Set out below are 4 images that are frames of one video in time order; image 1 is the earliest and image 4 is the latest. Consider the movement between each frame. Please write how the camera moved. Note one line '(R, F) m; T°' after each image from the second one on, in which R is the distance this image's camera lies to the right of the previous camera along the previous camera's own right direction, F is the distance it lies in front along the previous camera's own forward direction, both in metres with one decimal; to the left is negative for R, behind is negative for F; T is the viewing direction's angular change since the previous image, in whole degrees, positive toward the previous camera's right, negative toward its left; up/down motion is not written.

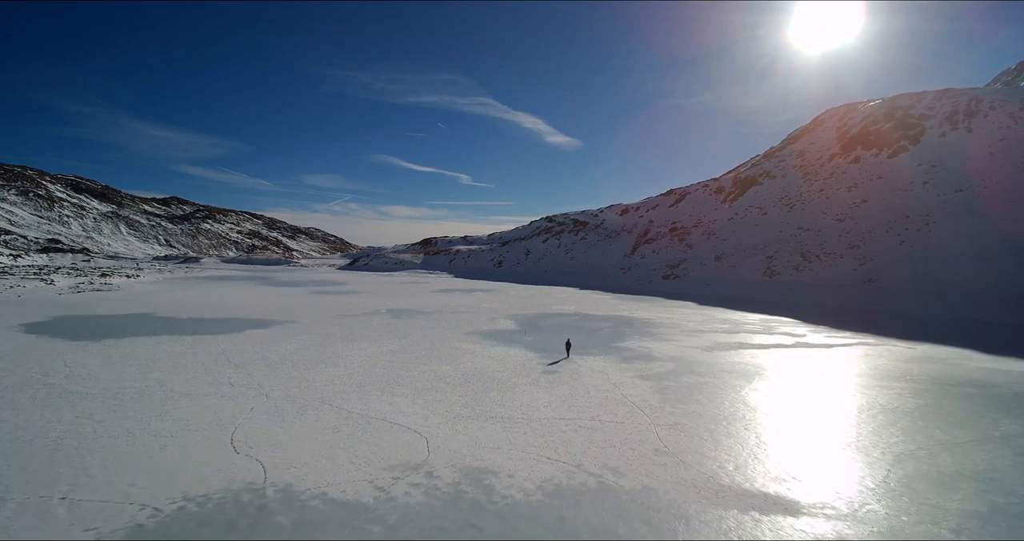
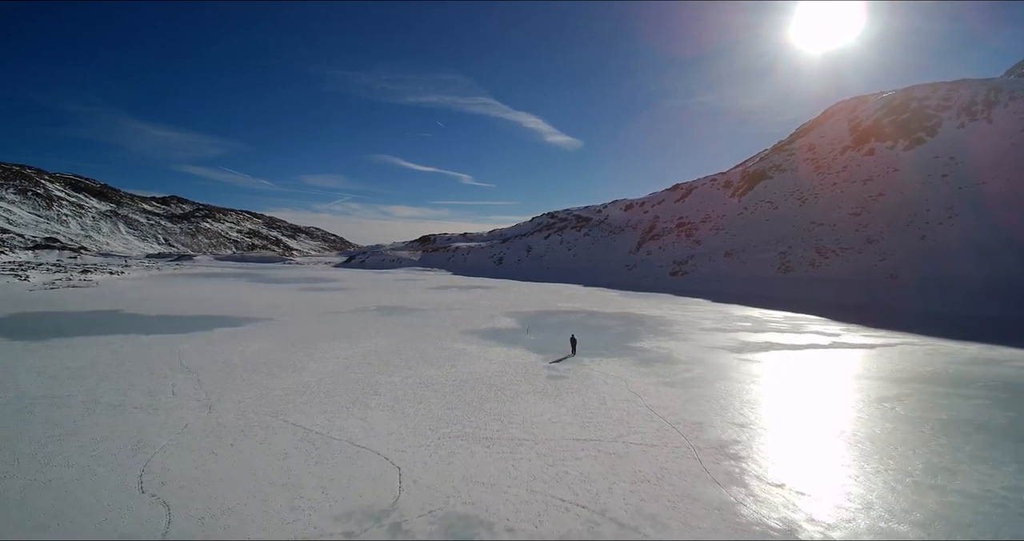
(0.0, +2.4) m; 0°
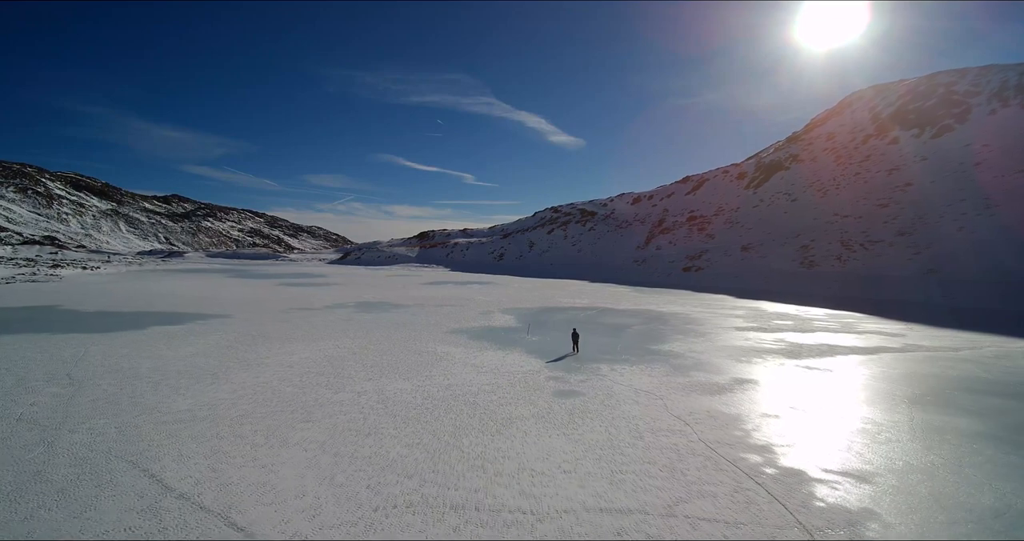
(+0.2, +3.5) m; 0°
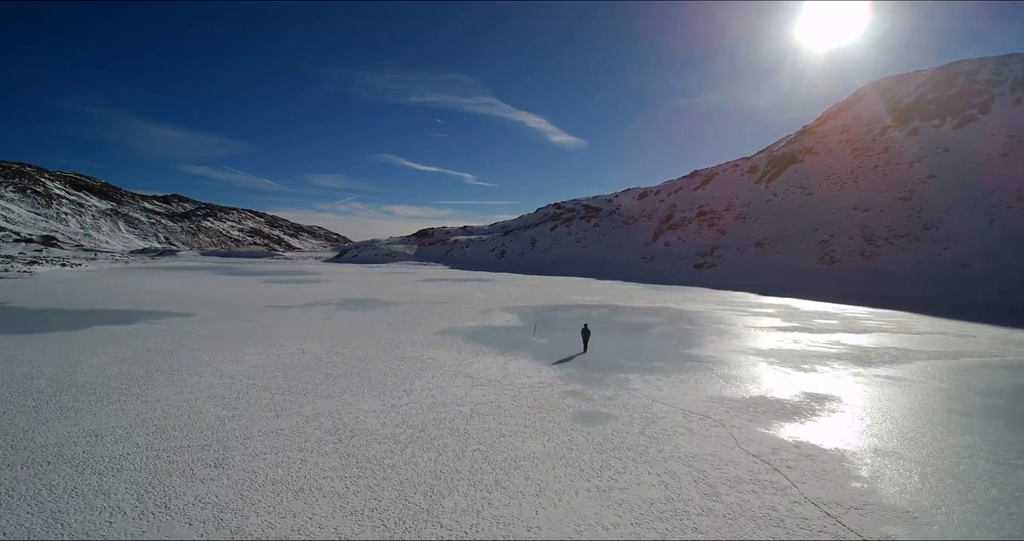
(-0.1, +2.5) m; 0°
